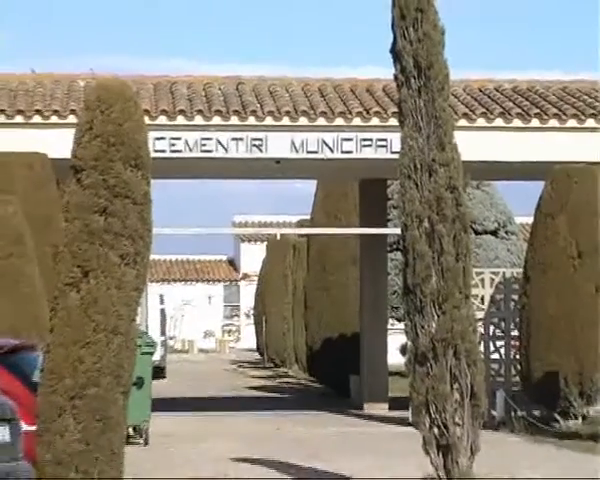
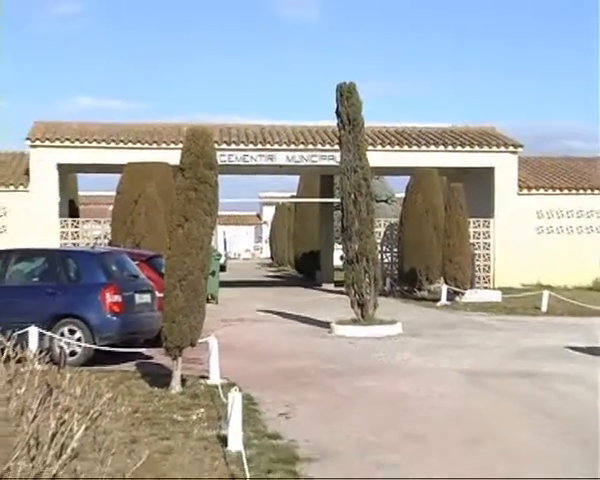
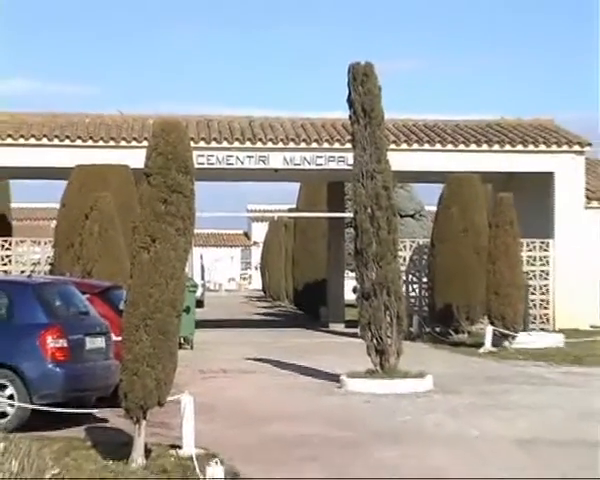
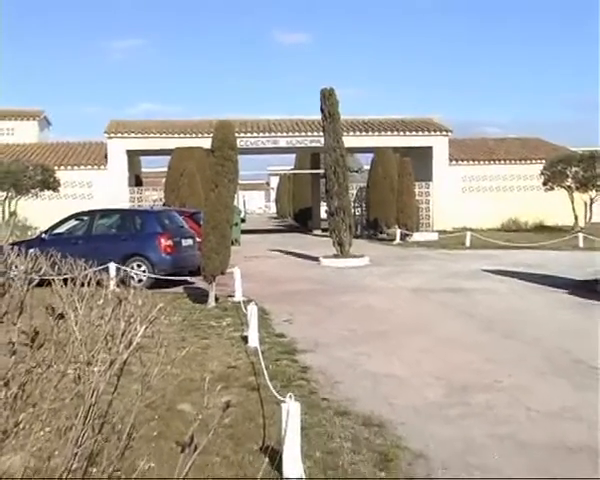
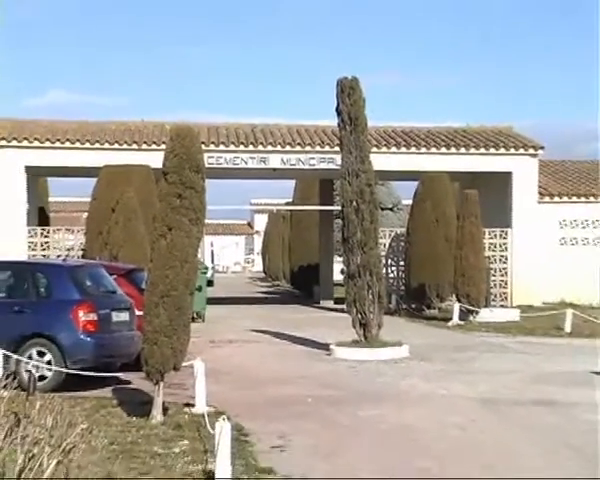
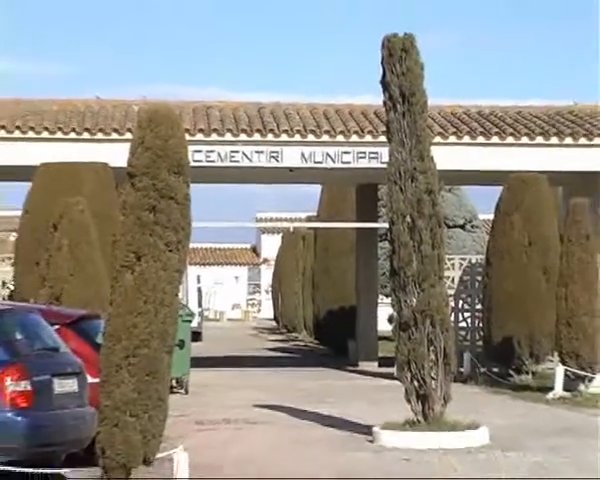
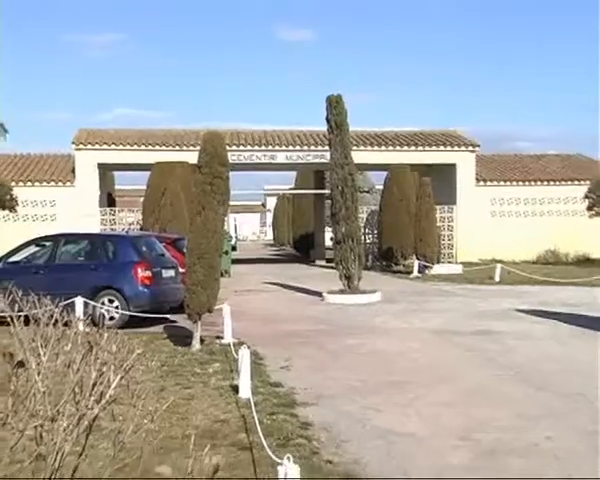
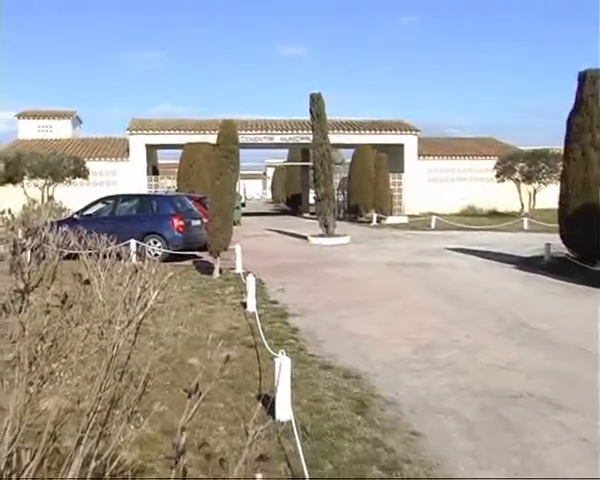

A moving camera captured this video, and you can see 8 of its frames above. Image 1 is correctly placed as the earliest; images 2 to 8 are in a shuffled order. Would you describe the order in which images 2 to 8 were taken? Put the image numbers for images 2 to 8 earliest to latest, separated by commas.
6, 3, 5, 2, 7, 4, 8
